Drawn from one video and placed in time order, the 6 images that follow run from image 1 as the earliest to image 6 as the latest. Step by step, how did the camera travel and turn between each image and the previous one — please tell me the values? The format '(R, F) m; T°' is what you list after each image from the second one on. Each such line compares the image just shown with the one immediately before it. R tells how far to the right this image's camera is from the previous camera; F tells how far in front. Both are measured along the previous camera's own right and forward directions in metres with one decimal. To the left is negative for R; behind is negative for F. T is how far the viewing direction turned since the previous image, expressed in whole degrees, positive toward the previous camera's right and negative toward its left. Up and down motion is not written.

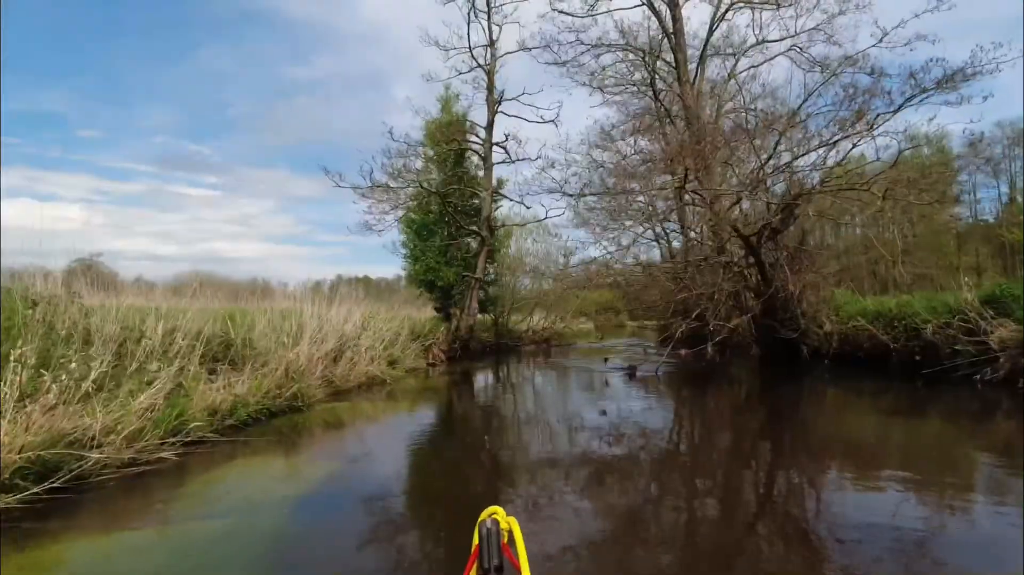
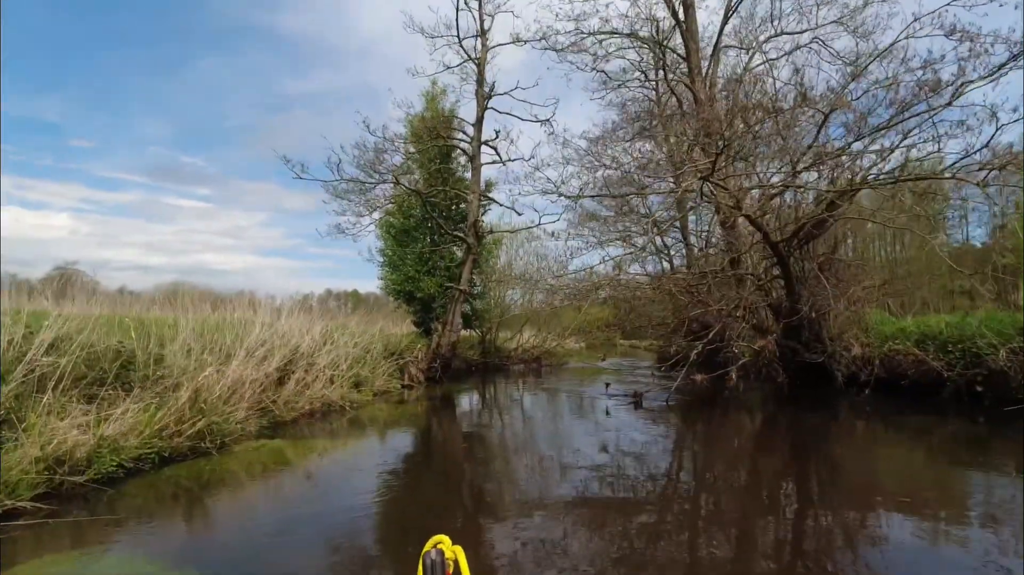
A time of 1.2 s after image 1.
(0.0, +1.4) m; +1°
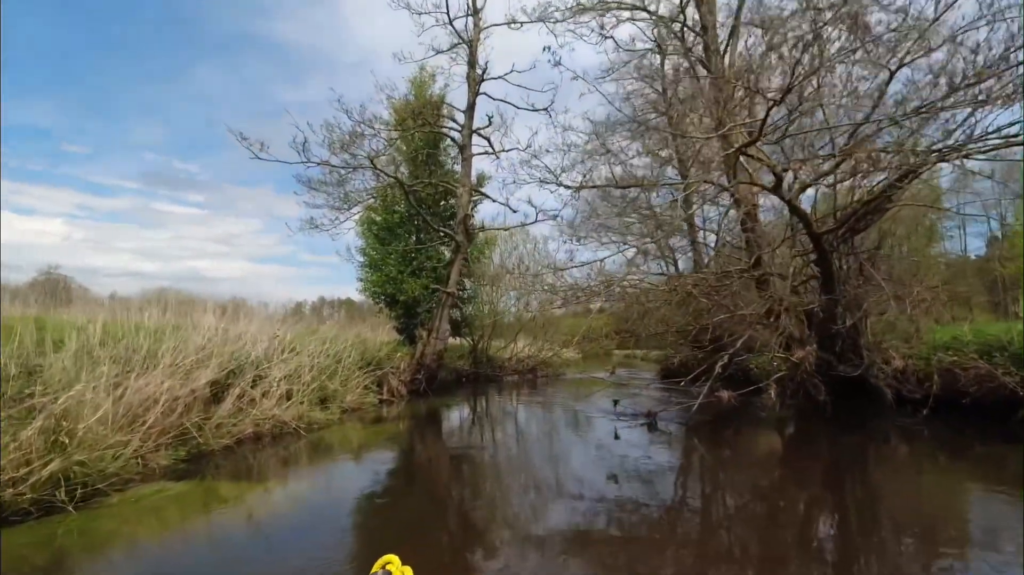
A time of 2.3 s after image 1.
(0.0, +1.3) m; +1°
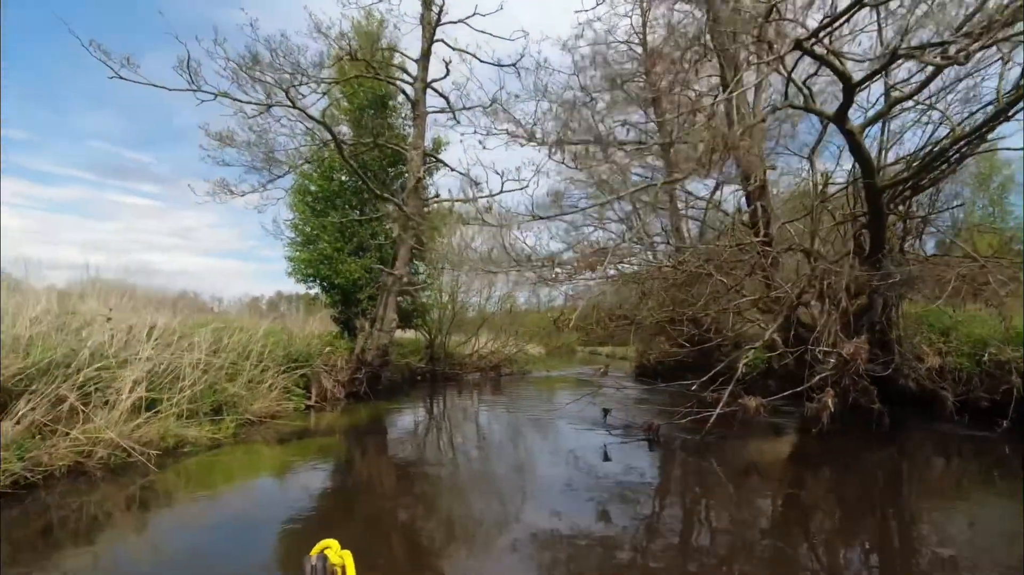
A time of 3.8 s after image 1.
(0.0, +1.8) m; +4°
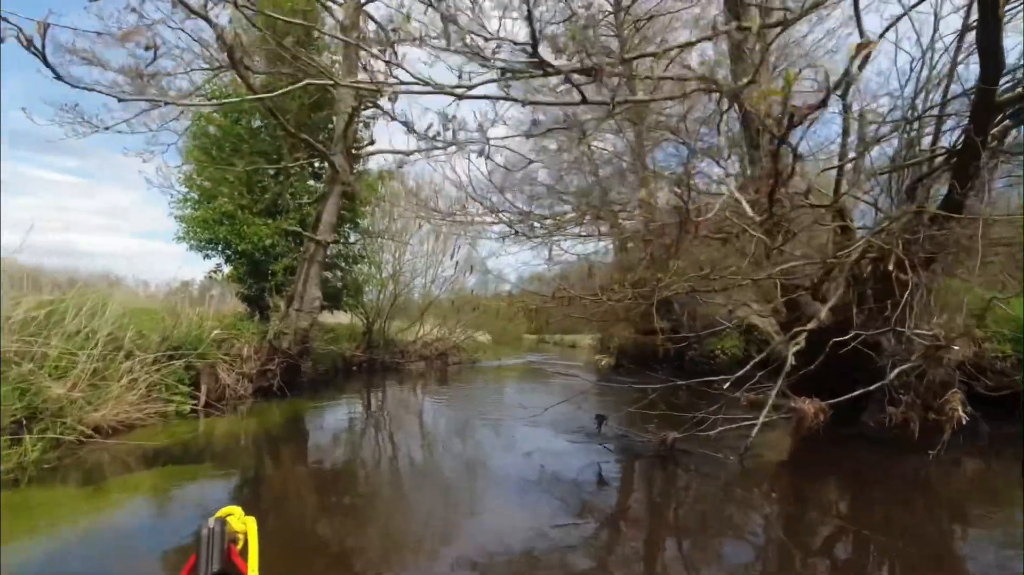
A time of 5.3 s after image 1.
(-0.1, +1.7) m; +5°
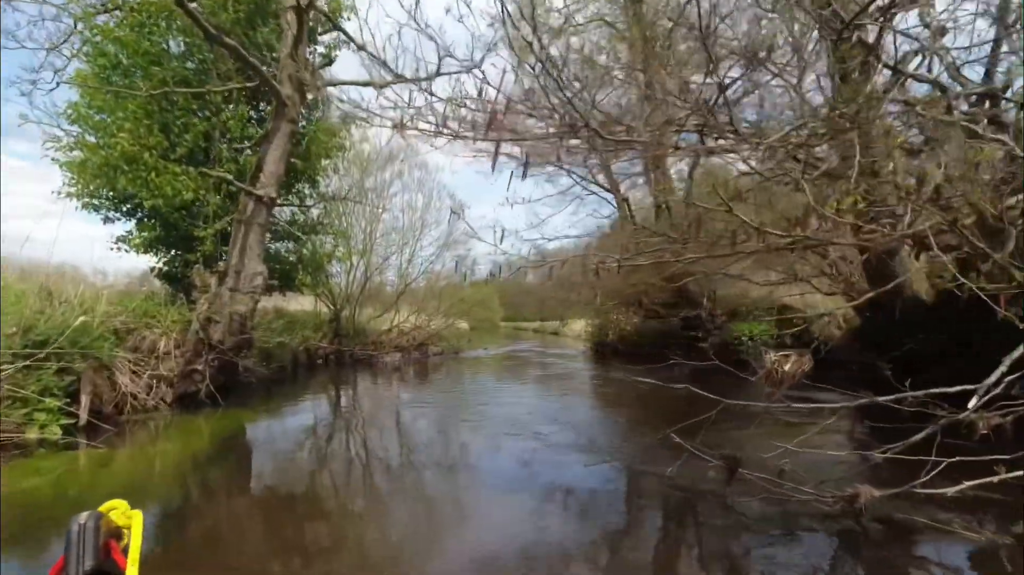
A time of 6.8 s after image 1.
(-0.3, +1.8) m; +3°
